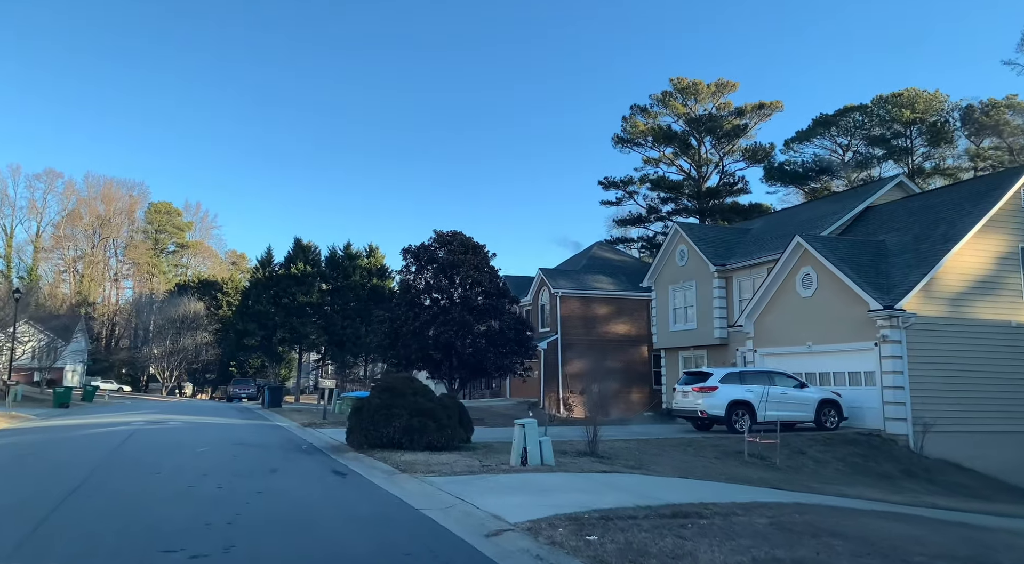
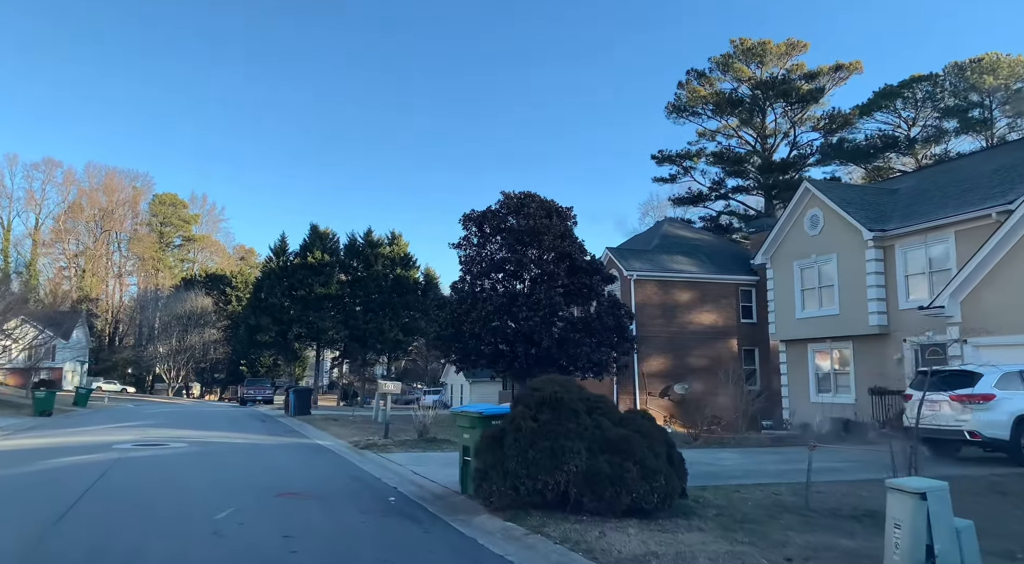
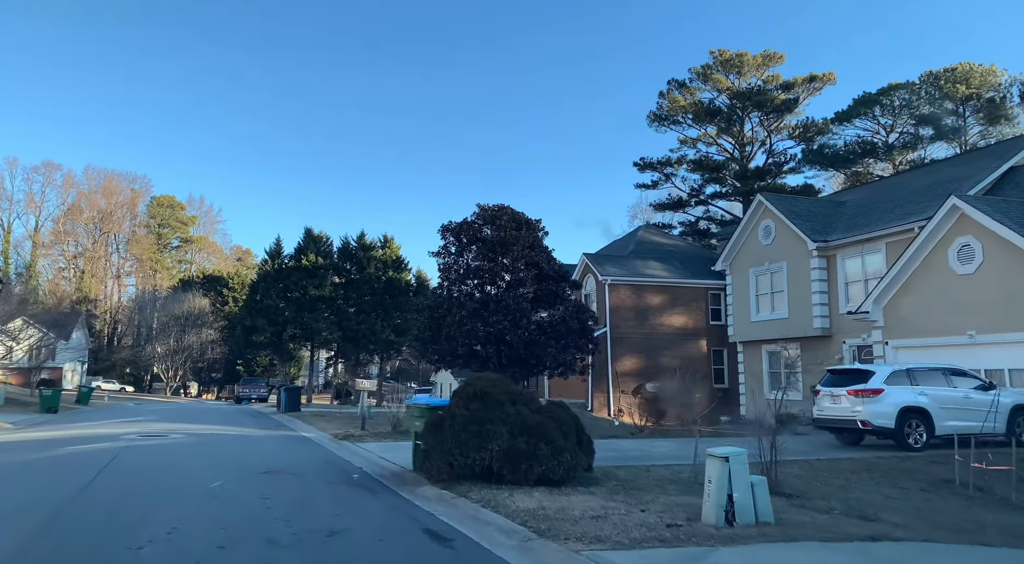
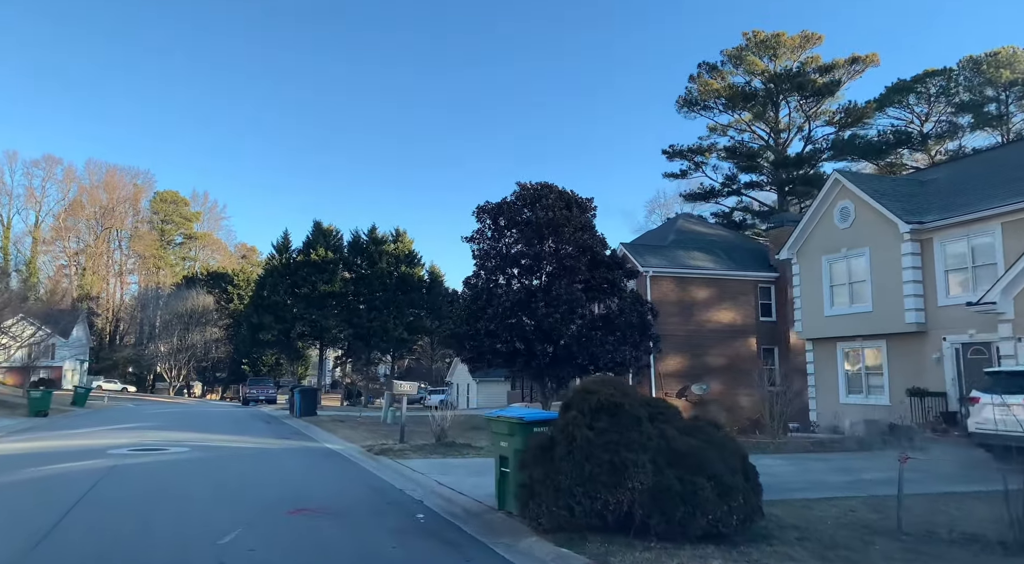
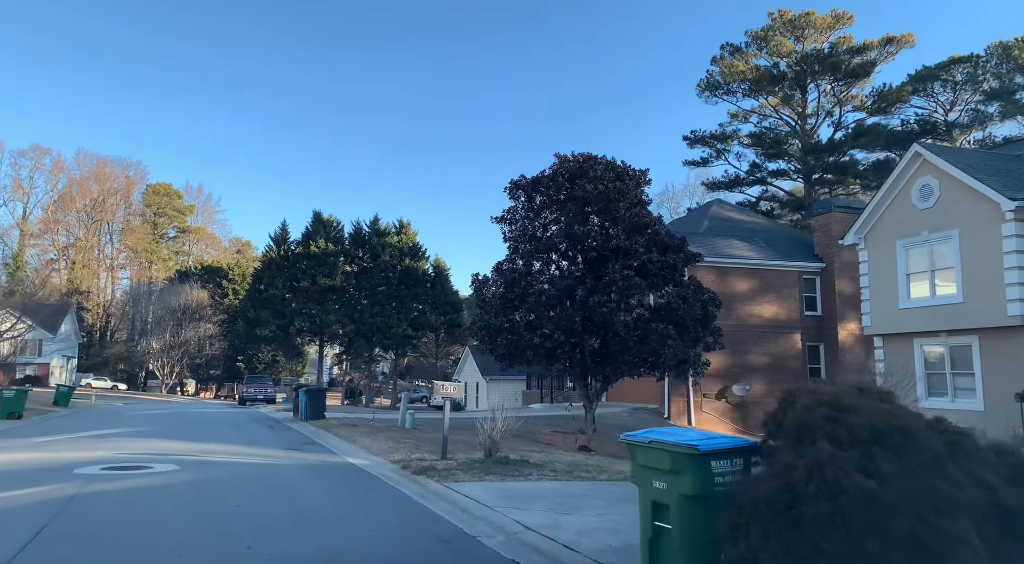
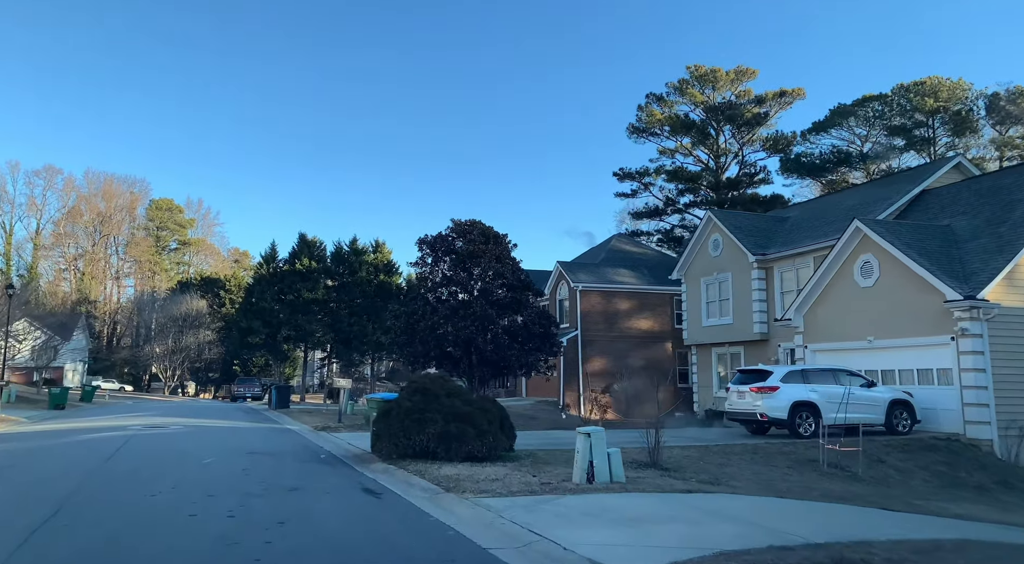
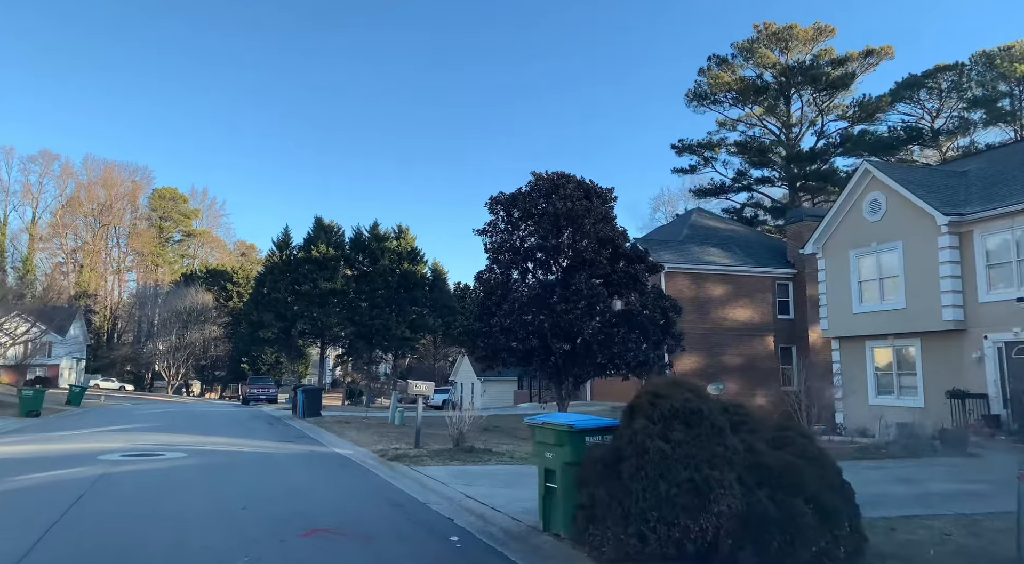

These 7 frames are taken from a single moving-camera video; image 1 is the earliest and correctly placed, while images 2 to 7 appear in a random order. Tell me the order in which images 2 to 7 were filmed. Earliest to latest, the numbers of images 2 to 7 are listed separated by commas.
6, 3, 2, 4, 7, 5
